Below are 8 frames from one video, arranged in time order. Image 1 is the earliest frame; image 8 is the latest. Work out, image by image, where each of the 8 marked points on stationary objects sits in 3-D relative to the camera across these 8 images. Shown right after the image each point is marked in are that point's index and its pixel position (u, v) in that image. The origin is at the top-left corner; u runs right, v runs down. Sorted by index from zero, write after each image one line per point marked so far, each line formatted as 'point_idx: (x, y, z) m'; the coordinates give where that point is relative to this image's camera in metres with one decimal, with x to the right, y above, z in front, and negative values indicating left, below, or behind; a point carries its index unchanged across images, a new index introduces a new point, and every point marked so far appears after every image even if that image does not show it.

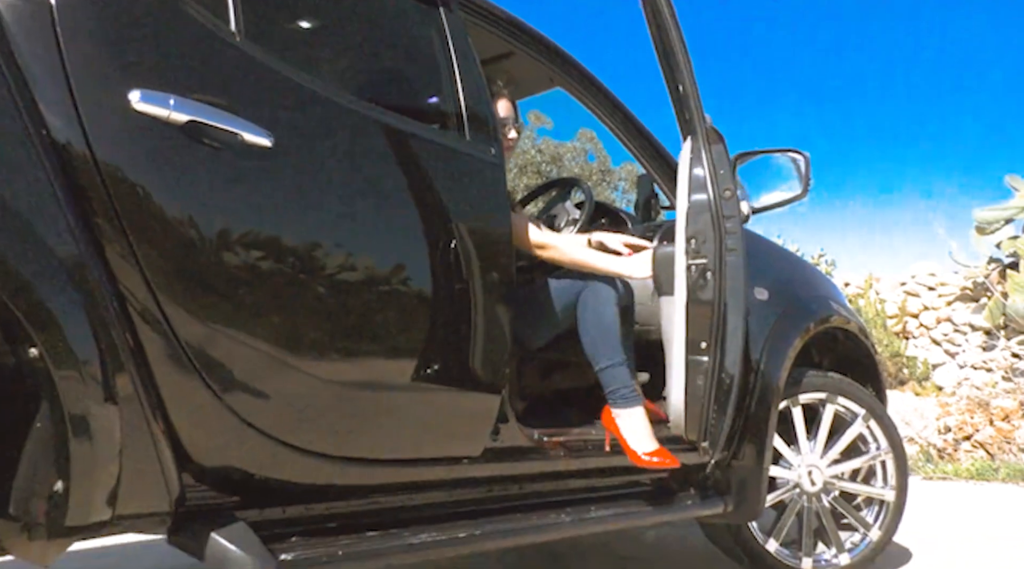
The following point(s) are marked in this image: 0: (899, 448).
0: (+1.5, -0.6, +3.1) m
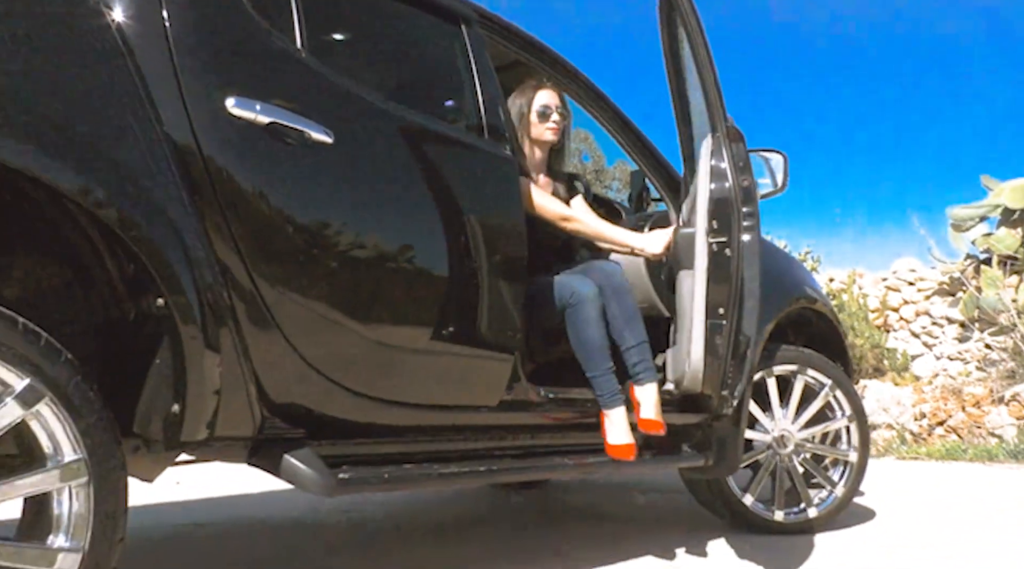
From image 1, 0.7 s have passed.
0: (+1.5, -0.6, +3.5) m
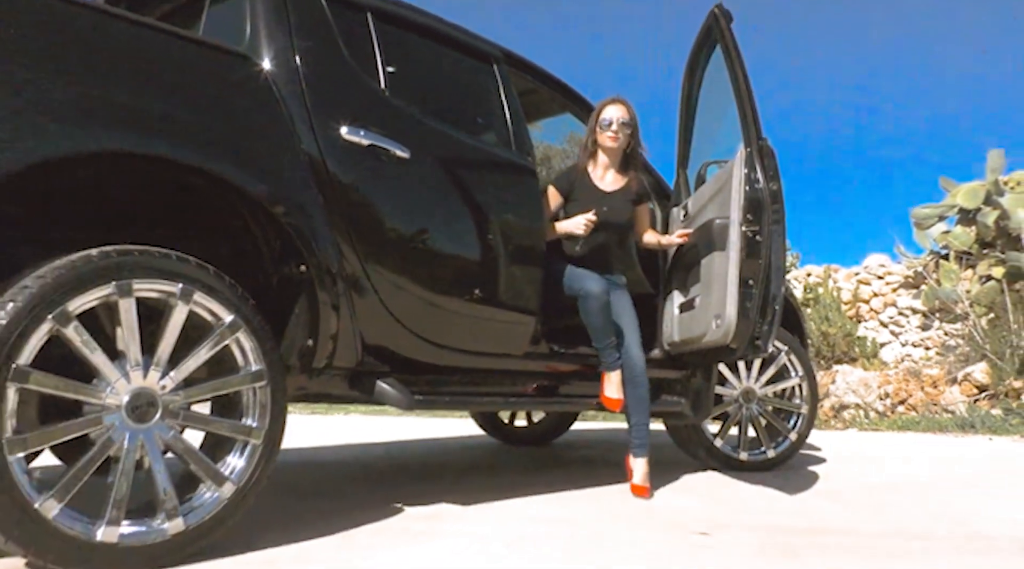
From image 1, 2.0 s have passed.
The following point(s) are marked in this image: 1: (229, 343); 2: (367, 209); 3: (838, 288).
0: (+1.6, -0.5, +4.3) m
1: (-0.8, -0.2, +2.3) m
2: (-0.5, +0.3, +2.7) m
3: (+3.8, 0.0, +9.7) m
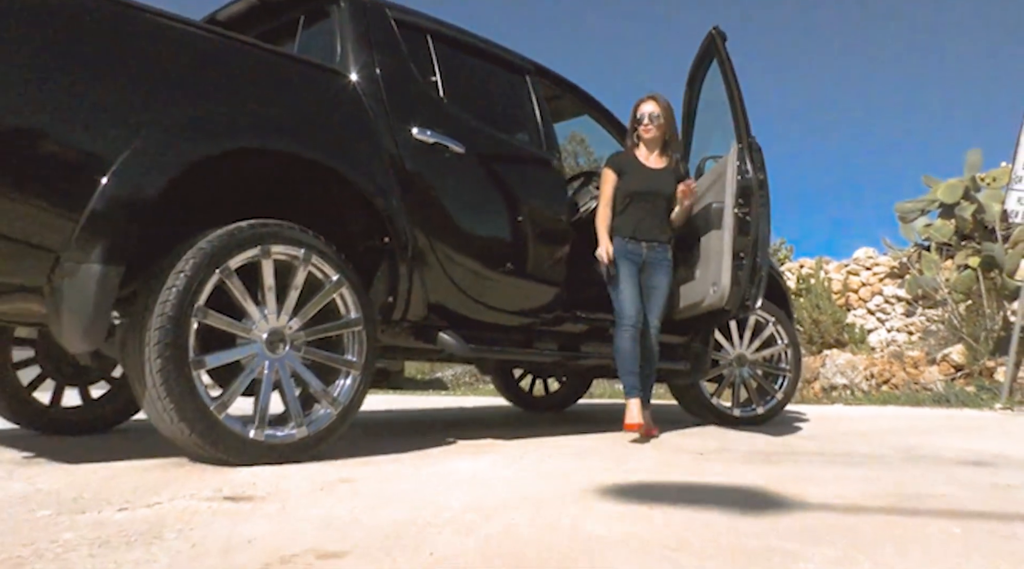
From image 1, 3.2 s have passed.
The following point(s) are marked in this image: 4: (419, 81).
0: (+1.7, -0.4, +5.0) m
1: (-0.6, 0.0, +2.9) m
2: (-0.3, +0.4, +3.4) m
3: (+4.0, +0.1, +10.3) m
4: (-0.4, +0.9, +3.5) m
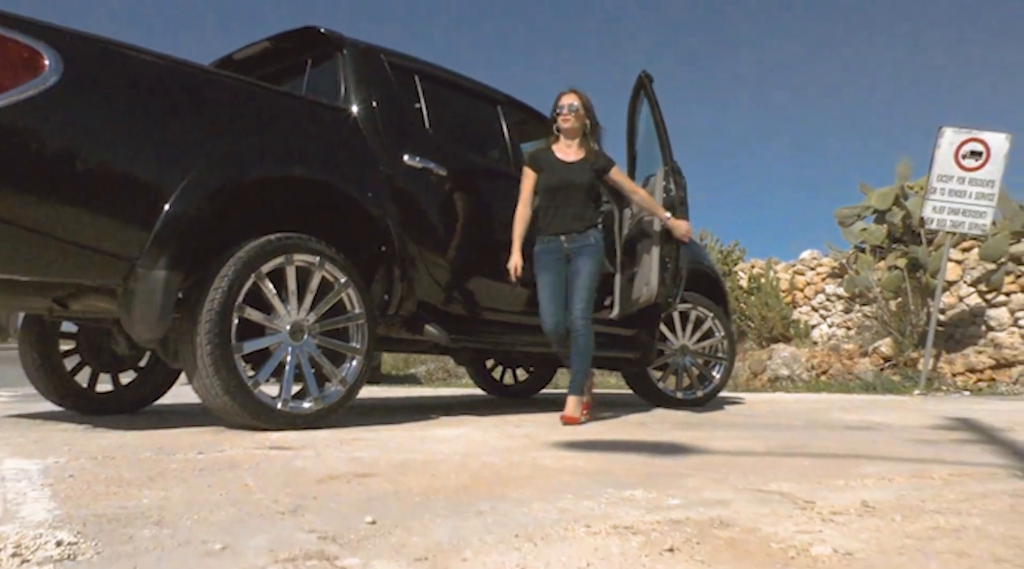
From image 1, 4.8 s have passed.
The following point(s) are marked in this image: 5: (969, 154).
0: (+1.5, -0.4, +5.8) m
1: (-0.7, 0.0, +3.6) m
2: (-0.5, +0.4, +4.1) m
3: (+3.6, +0.1, +11.2) m
4: (-0.5, +0.9, +4.2) m
5: (+4.1, +1.2, +7.4) m
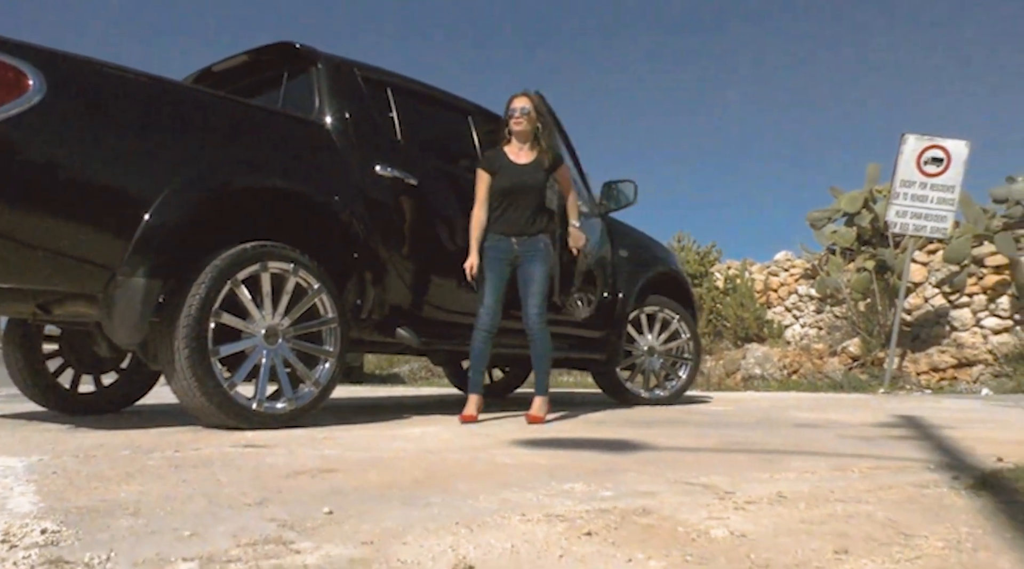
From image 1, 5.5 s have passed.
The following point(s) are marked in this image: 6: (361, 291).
0: (+1.3, -0.4, +6.0) m
1: (-0.9, -0.1, +3.8) m
2: (-0.6, +0.3, +4.3) m
3: (+3.3, +0.1, +11.4) m
4: (-0.7, +0.9, +4.4) m
5: (+3.9, +1.2, +7.7) m
6: (-0.8, 0.0, +4.2) m
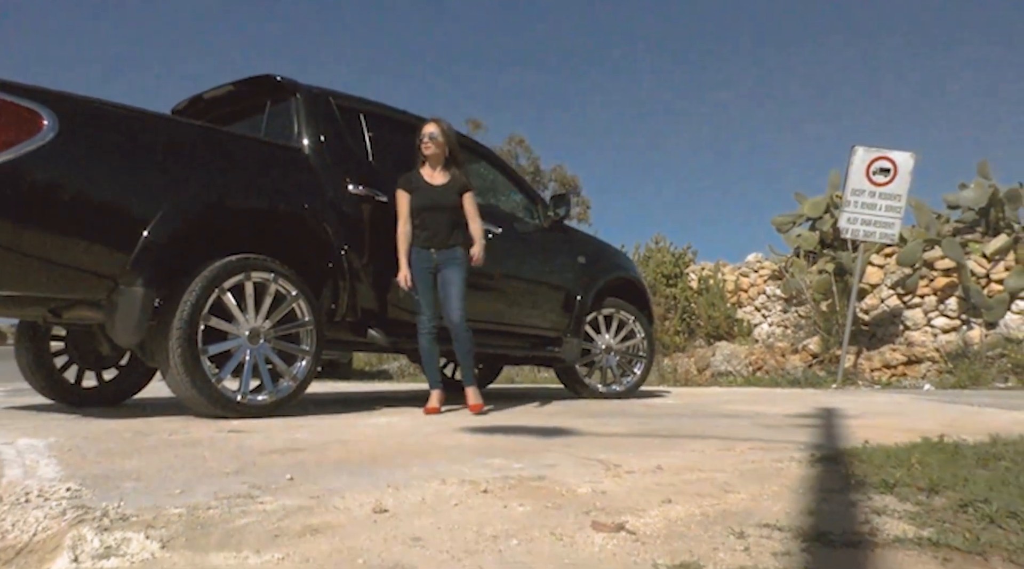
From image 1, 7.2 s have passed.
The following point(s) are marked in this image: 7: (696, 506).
0: (+1.1, -0.4, +6.5) m
1: (-1.1, -0.1, +4.3) m
2: (-0.9, +0.3, +4.8) m
3: (+3.0, +0.1, +11.9) m
4: (-0.9, +0.8, +4.9) m
5: (+3.7, +1.1, +8.2) m
6: (-1.0, -0.1, +4.7) m
7: (+0.4, -0.5, +1.9) m
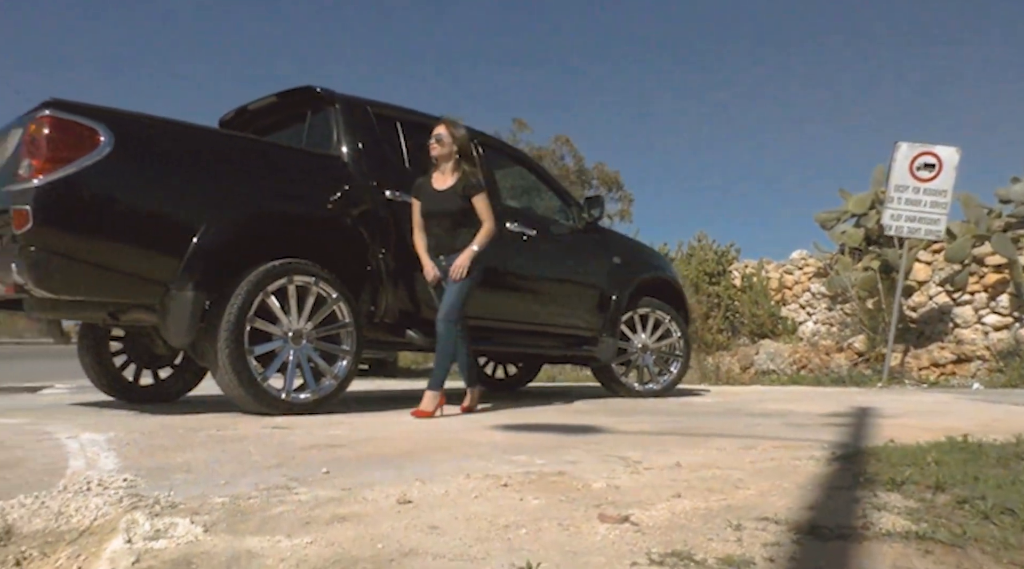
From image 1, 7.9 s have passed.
0: (+1.4, -0.4, +6.5) m
1: (-1.0, -0.1, +4.5) m
2: (-0.7, +0.3, +4.9) m
3: (+3.6, +0.1, +11.9) m
4: (-0.7, +0.8, +5.1) m
5: (+4.0, +1.2, +8.1) m
6: (-0.8, -0.1, +4.8) m
7: (+0.5, -0.5, +2.0) m
